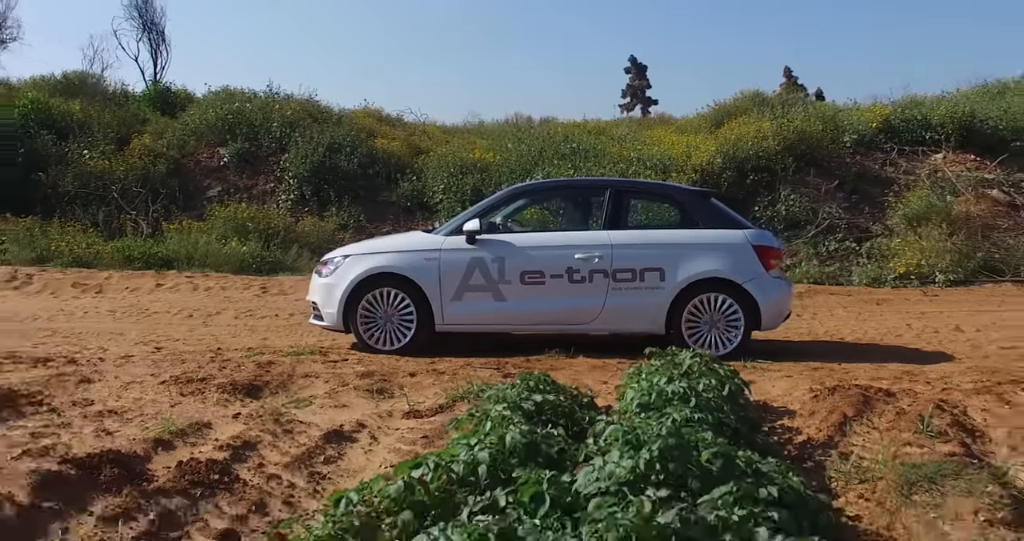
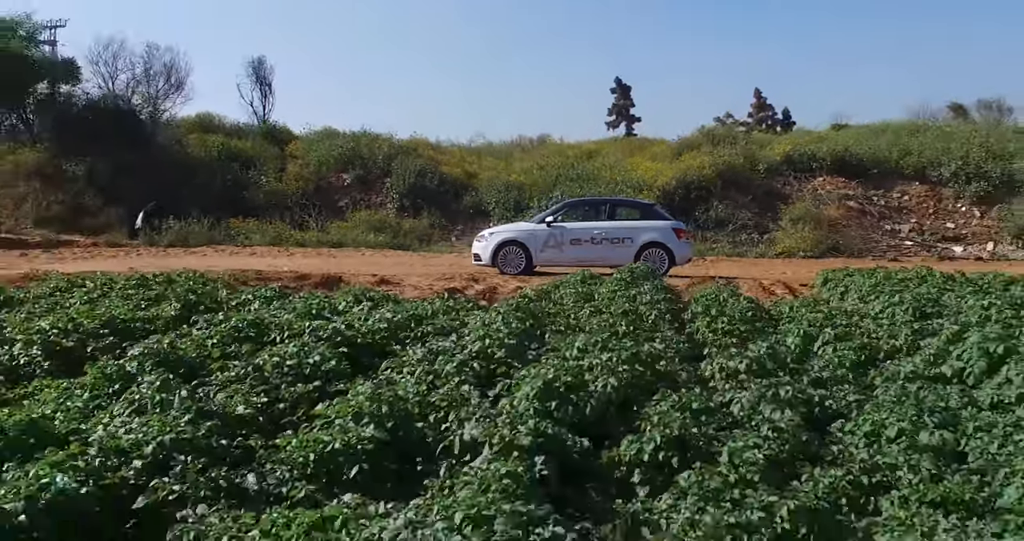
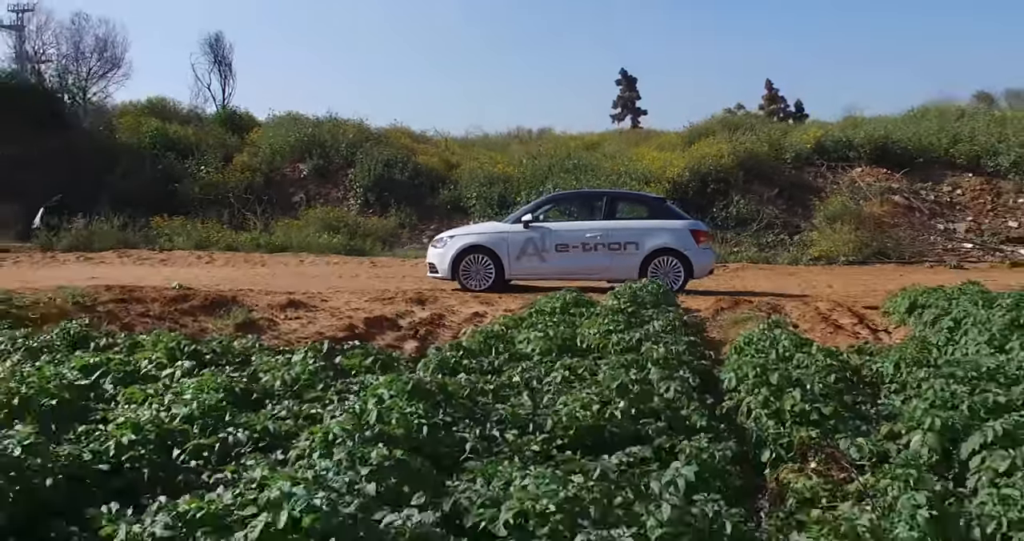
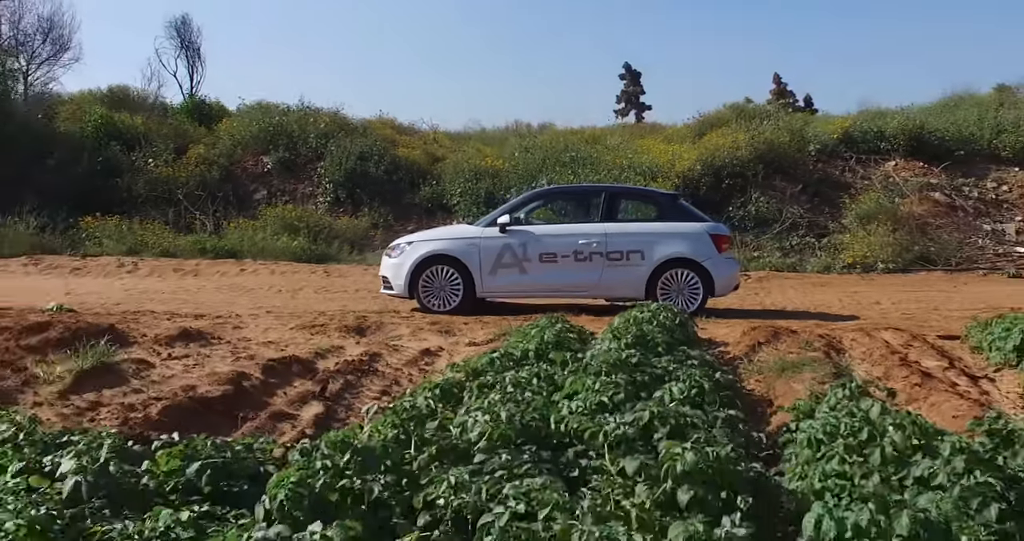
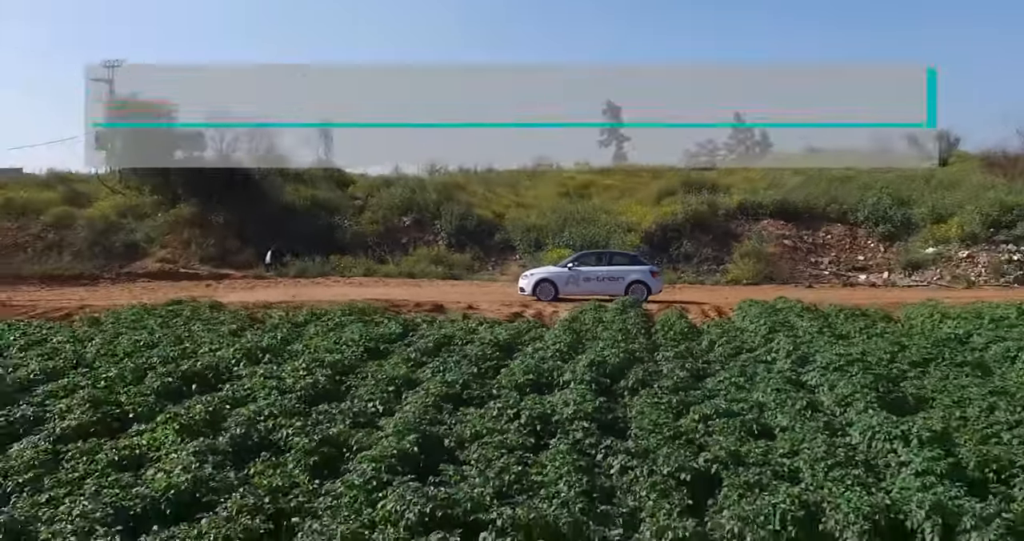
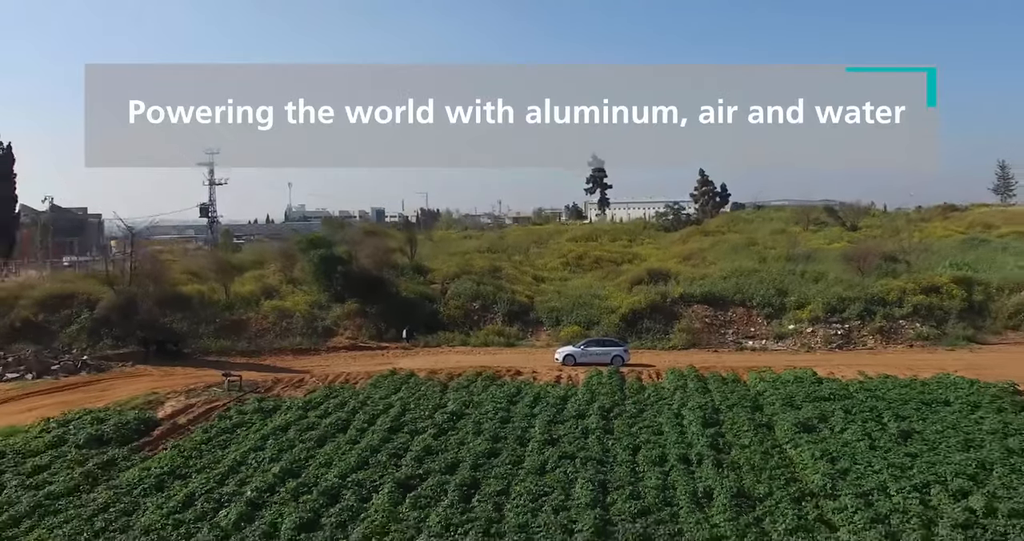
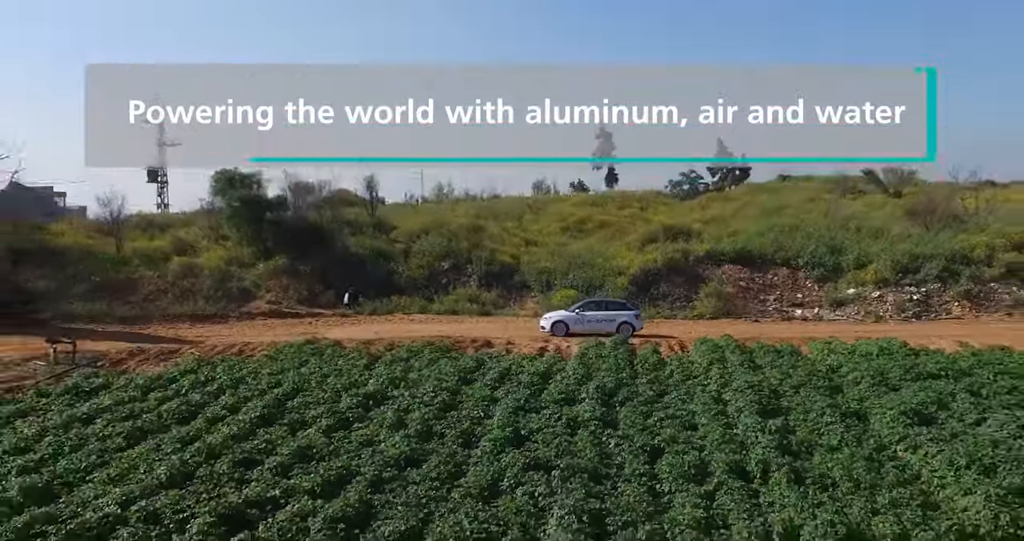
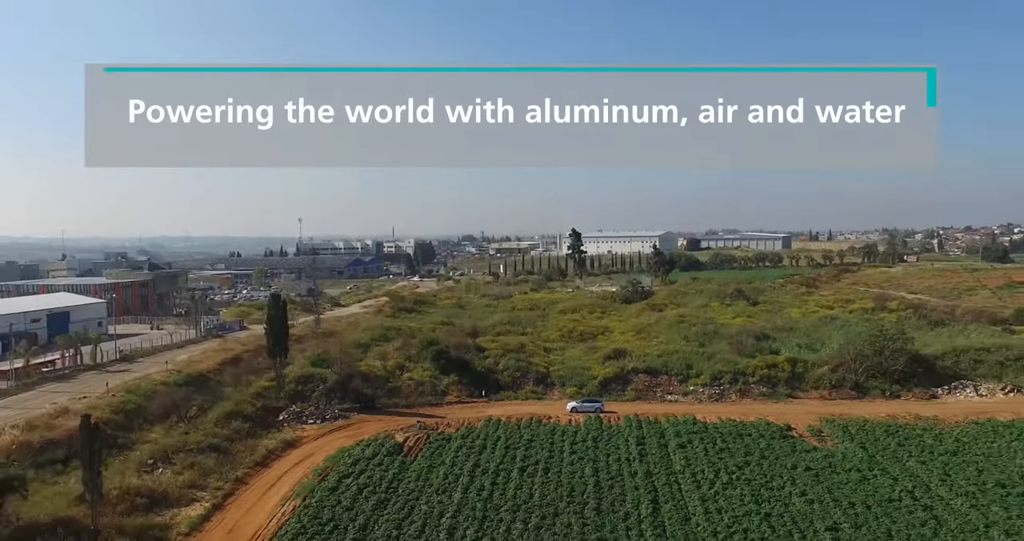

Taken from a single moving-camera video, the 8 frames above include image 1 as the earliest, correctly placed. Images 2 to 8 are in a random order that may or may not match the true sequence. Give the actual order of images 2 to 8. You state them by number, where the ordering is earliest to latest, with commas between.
4, 3, 2, 5, 7, 6, 8
